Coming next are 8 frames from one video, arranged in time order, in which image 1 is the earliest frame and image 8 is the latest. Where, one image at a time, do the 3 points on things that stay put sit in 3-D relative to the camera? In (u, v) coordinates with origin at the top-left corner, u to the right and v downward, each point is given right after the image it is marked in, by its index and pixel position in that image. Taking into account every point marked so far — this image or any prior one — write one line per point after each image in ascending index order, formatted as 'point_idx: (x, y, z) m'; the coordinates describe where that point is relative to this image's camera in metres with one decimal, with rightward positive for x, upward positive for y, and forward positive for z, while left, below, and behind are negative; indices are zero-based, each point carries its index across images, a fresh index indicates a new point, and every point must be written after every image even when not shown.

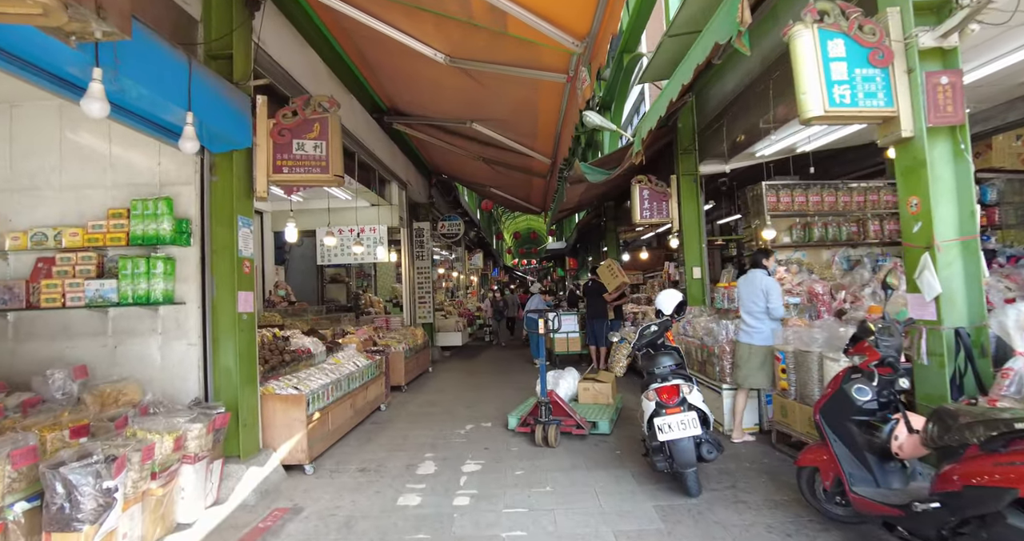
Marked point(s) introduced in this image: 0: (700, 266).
0: (+2.6, +0.1, +6.2) m
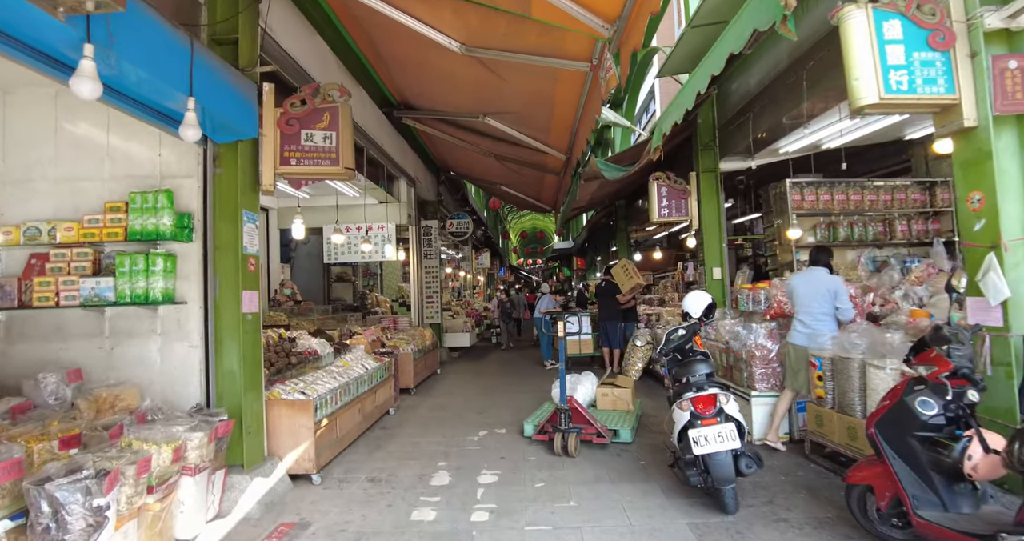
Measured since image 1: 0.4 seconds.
0: (+2.7, +0.1, +6.0) m
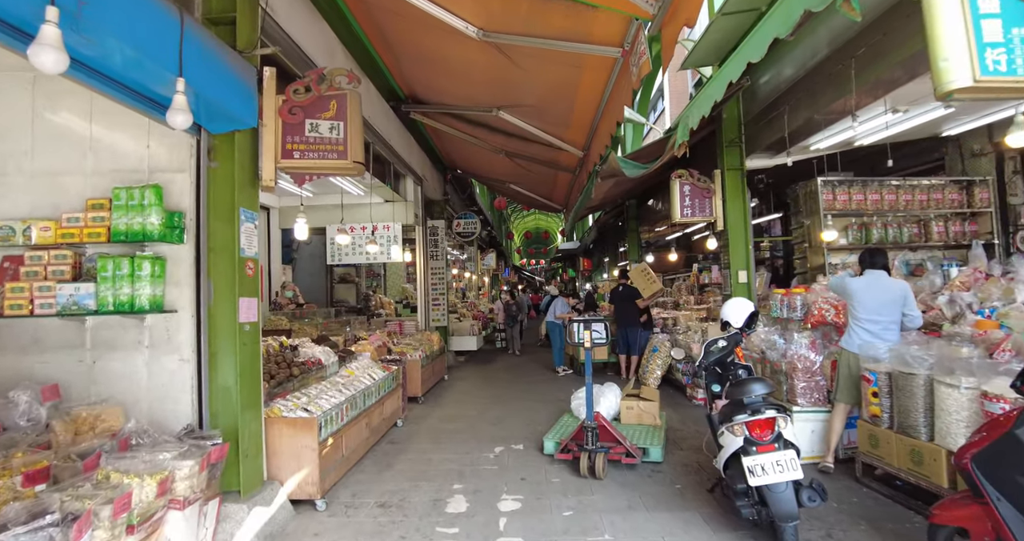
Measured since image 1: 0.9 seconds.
0: (+2.9, 0.0, +5.7) m
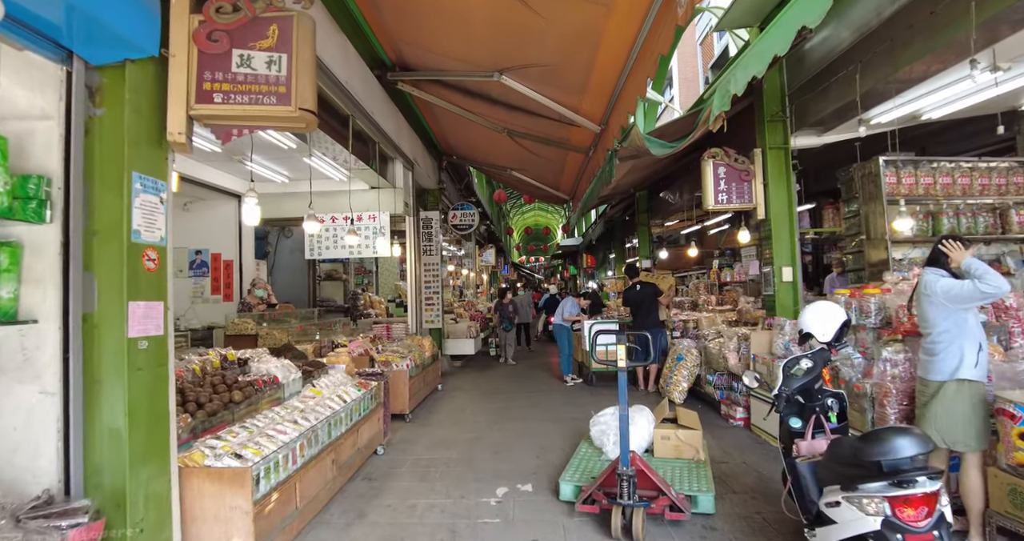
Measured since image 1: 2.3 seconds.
0: (+3.0, +0.1, +4.8) m
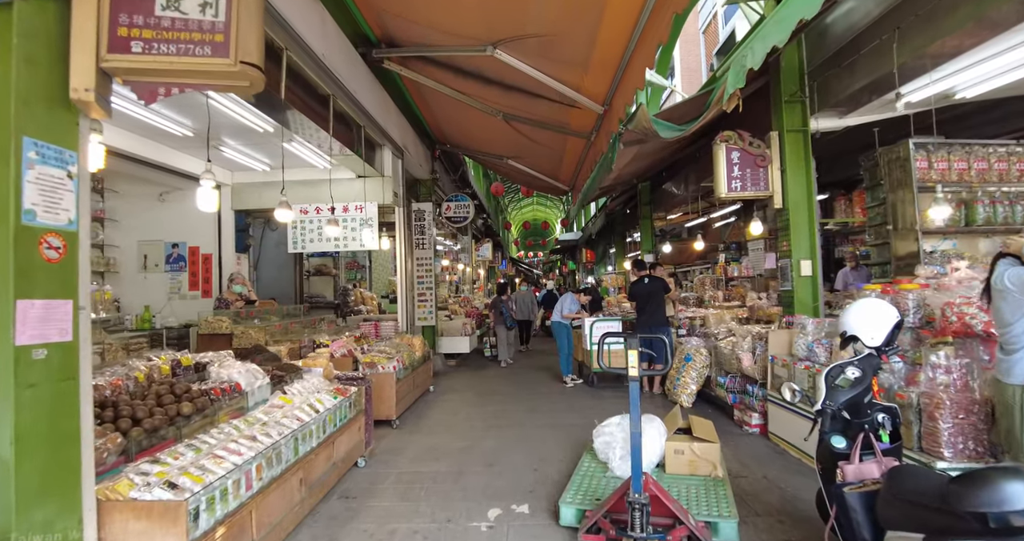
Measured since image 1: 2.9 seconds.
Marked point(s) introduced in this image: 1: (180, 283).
0: (+2.9, +0.1, +4.4) m
1: (-5.0, -0.2, +6.8) m
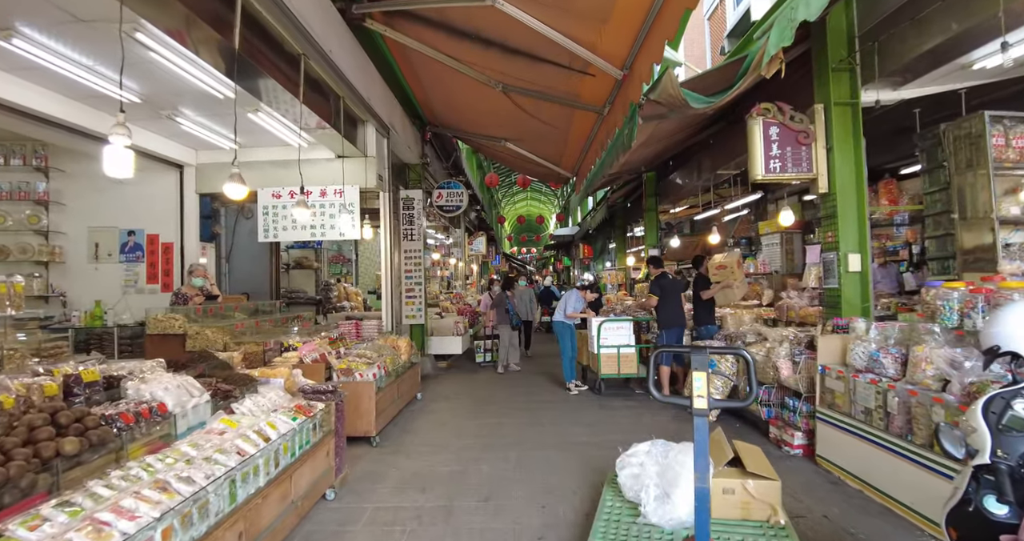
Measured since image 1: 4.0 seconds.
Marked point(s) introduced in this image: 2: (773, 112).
0: (+2.9, +0.2, +3.8) m
1: (-5.0, -0.1, +6.0) m
2: (+2.3, +1.4, +3.9) m
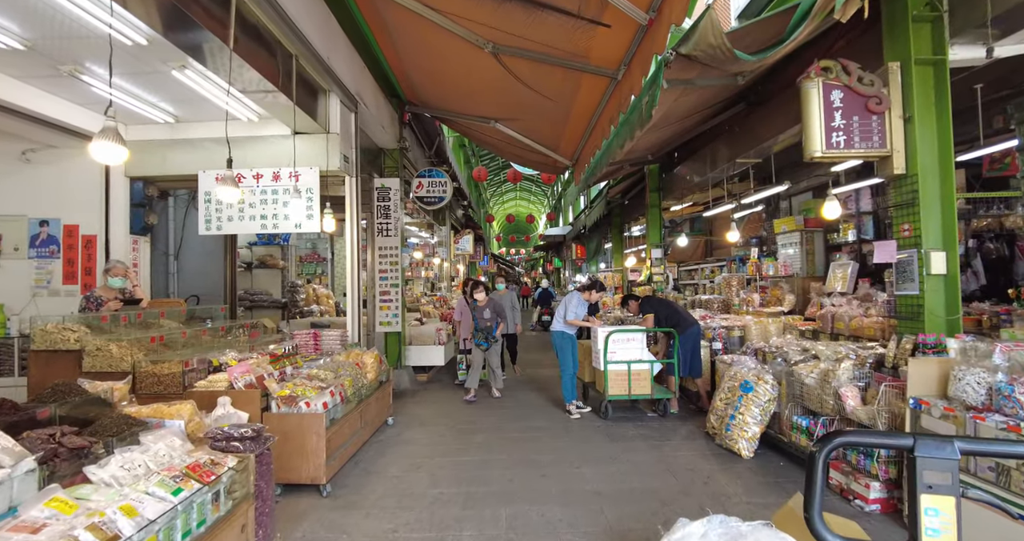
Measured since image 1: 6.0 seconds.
0: (+2.9, +0.1, +3.0) m
1: (-5.1, 0.0, +5.0) m
2: (+2.2, +1.4, +3.1) m
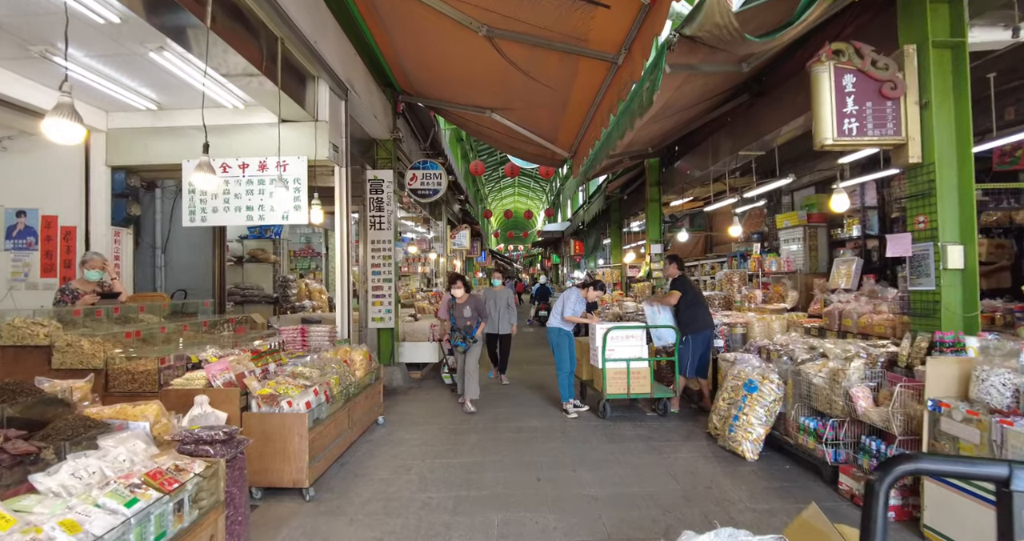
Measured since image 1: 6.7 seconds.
0: (+2.8, +0.2, +2.8) m
1: (-5.1, 0.0, +4.8) m
2: (+2.2, +1.4, +2.9) m
